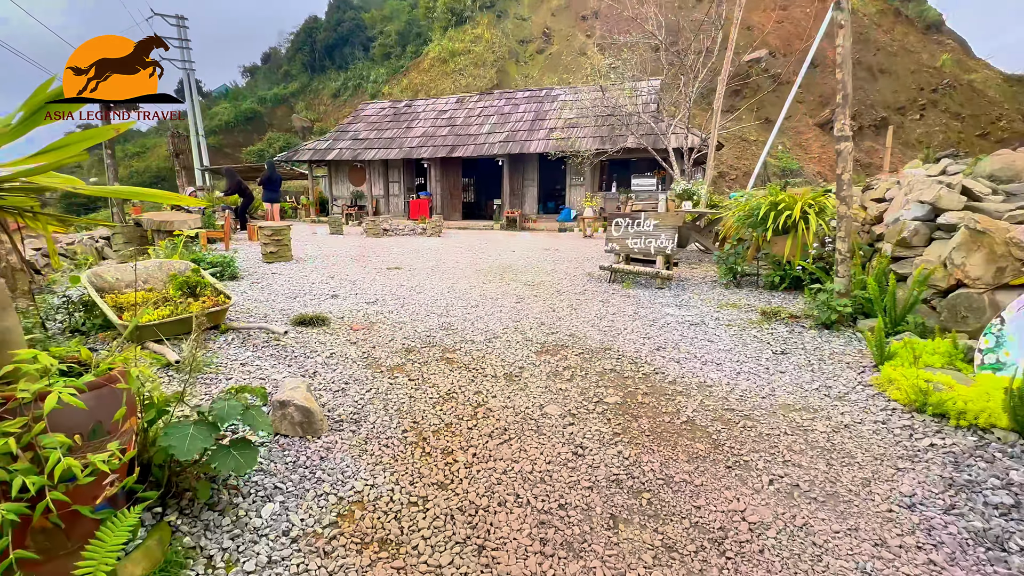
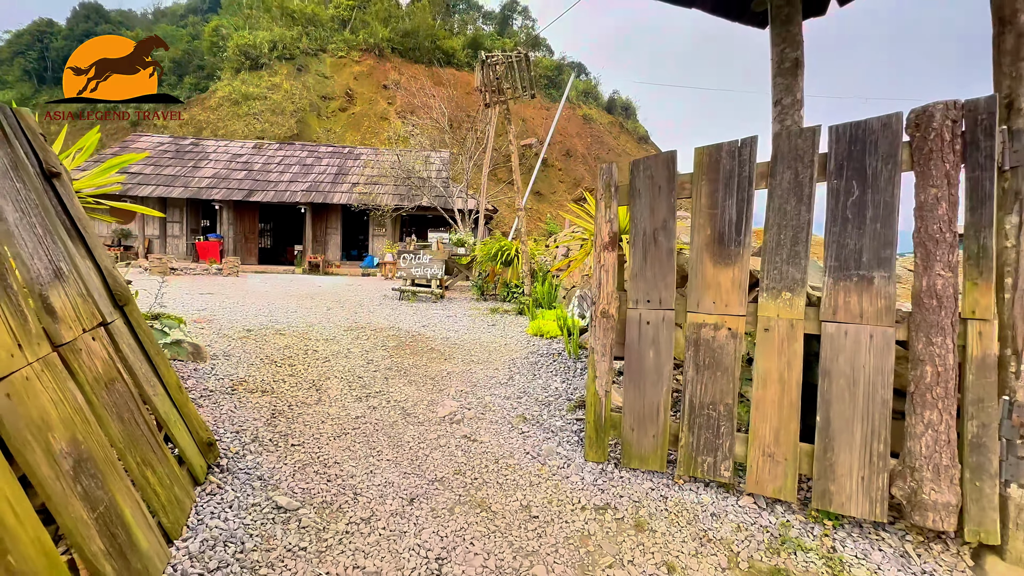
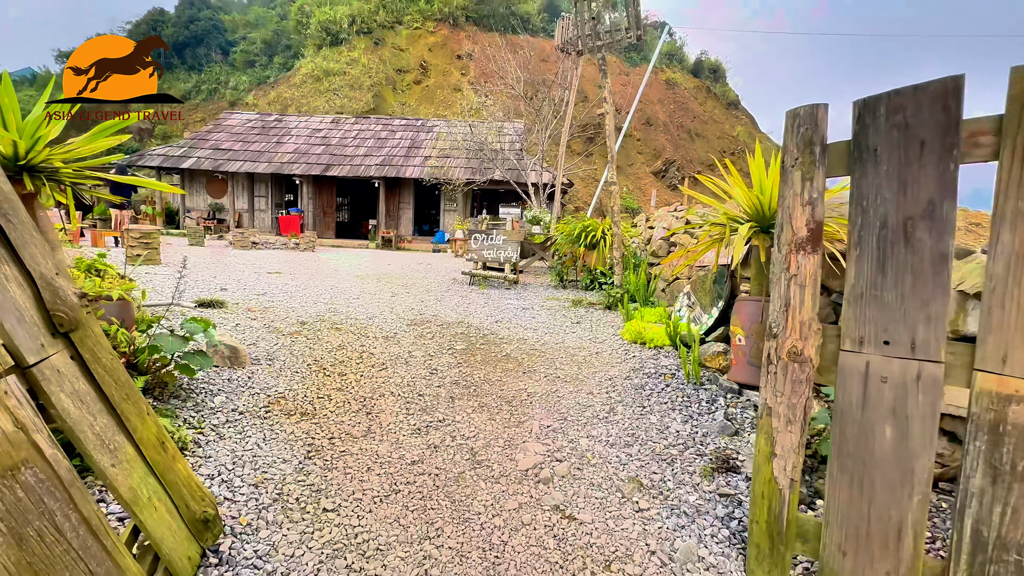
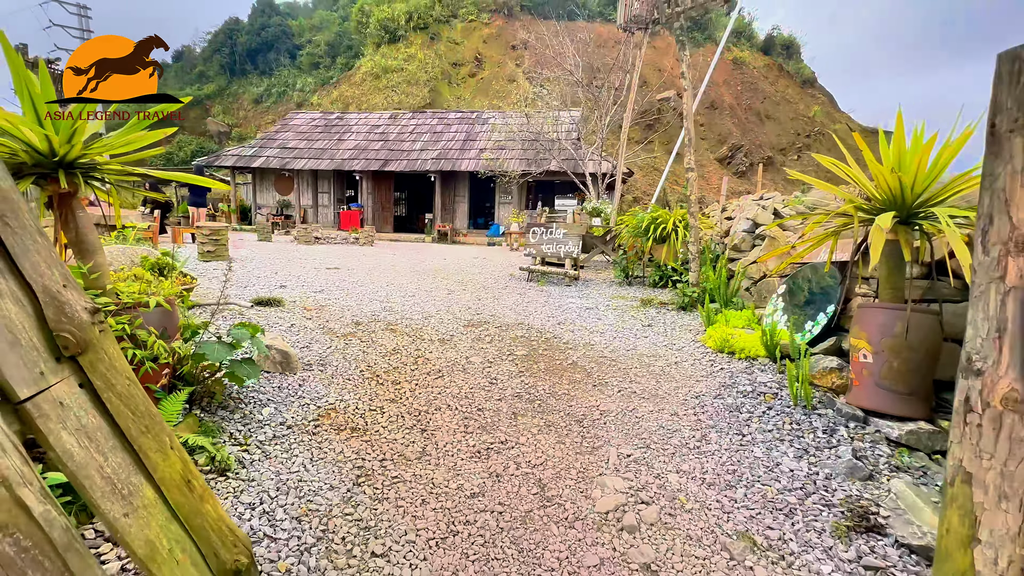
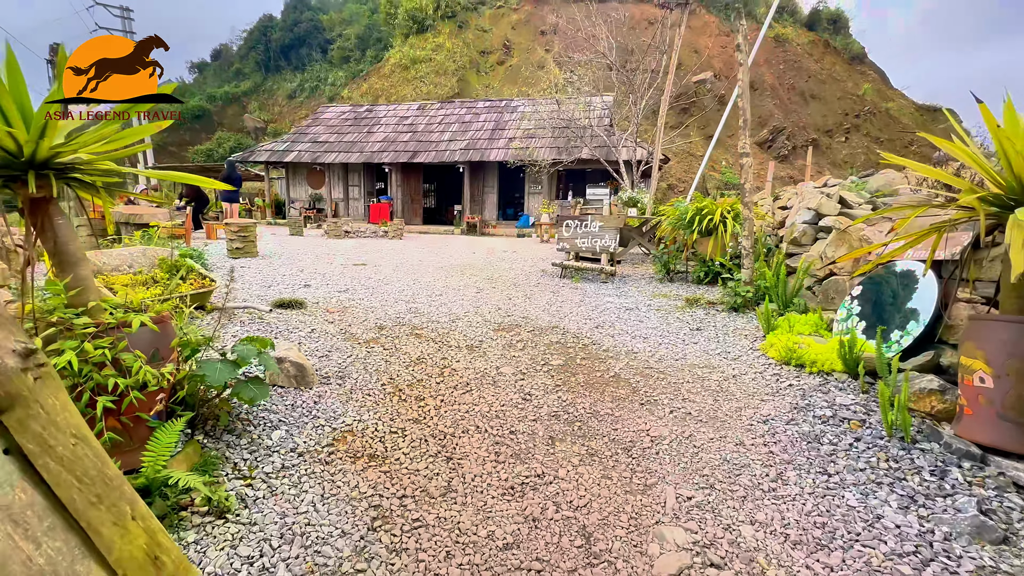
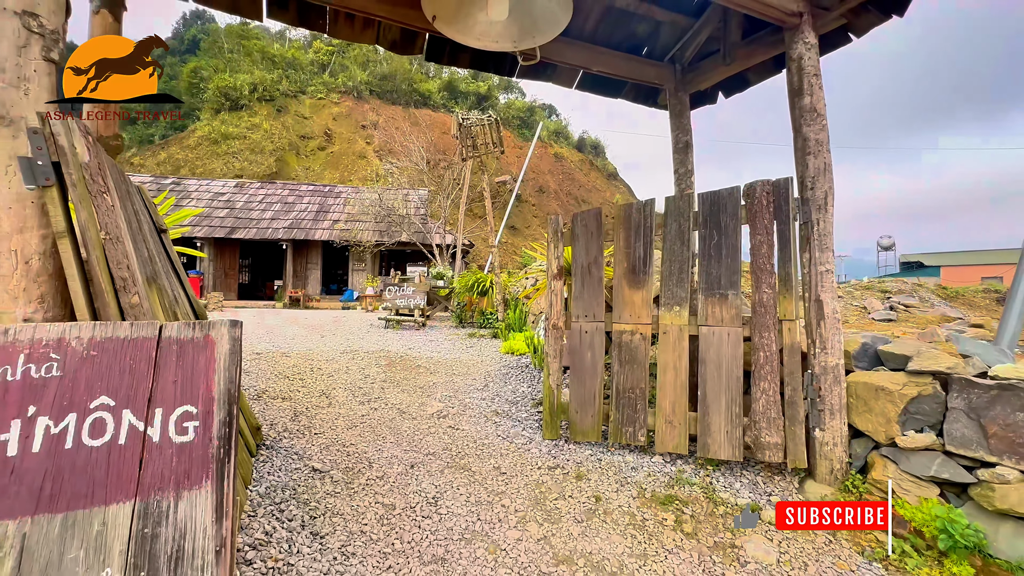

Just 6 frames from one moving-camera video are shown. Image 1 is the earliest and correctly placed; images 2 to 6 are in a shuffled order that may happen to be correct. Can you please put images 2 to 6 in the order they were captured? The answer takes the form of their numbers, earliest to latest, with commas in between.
5, 4, 3, 2, 6
